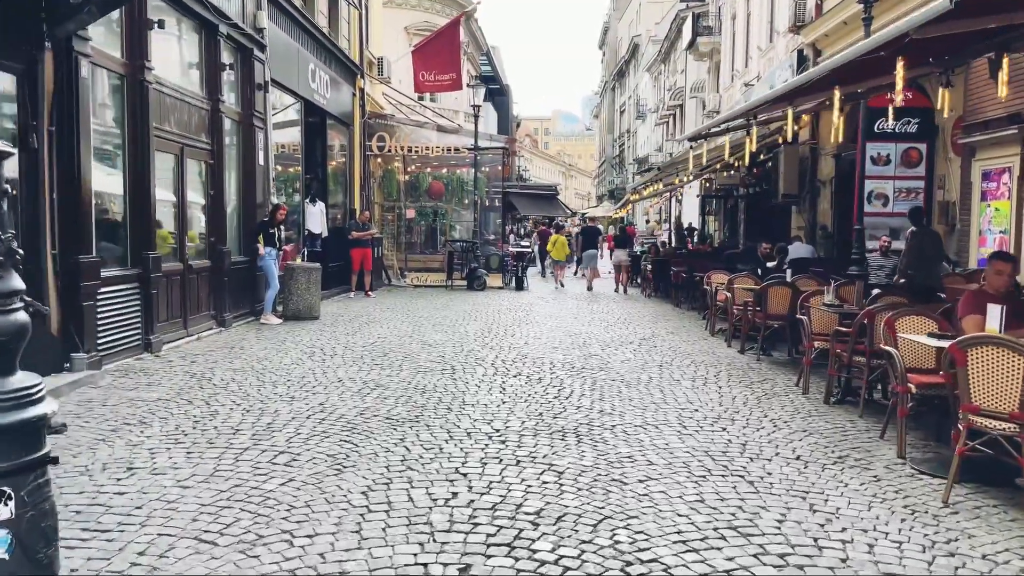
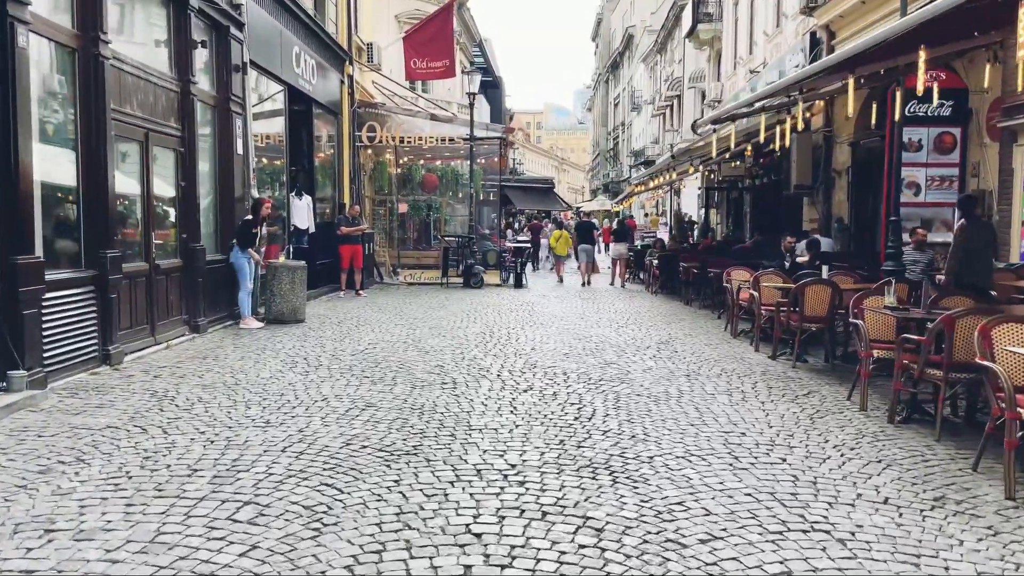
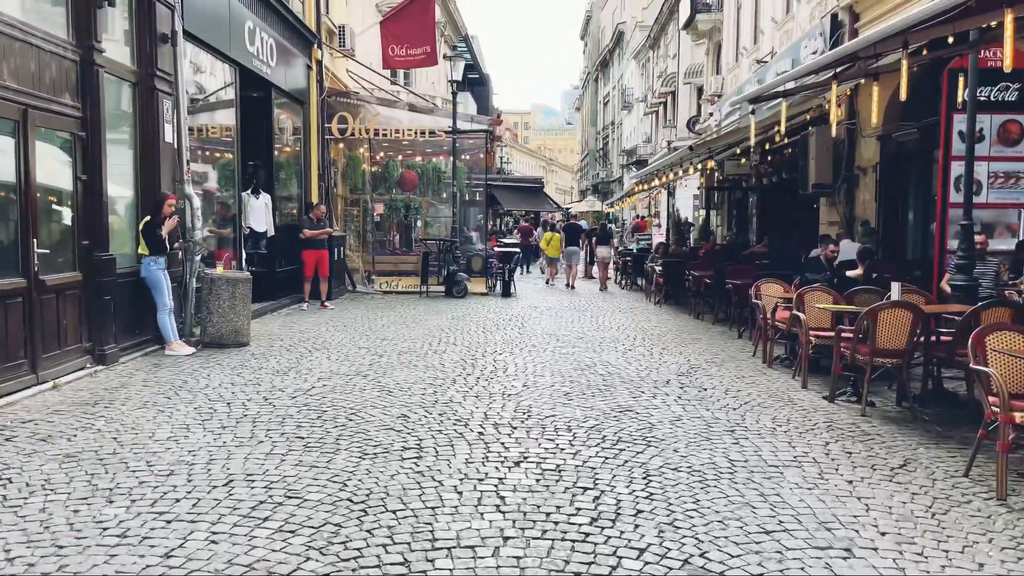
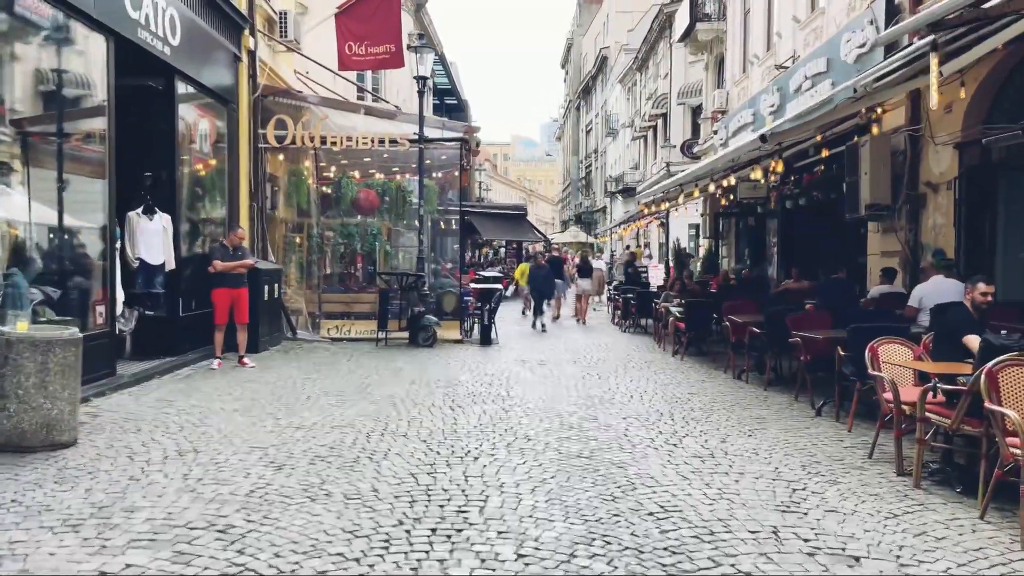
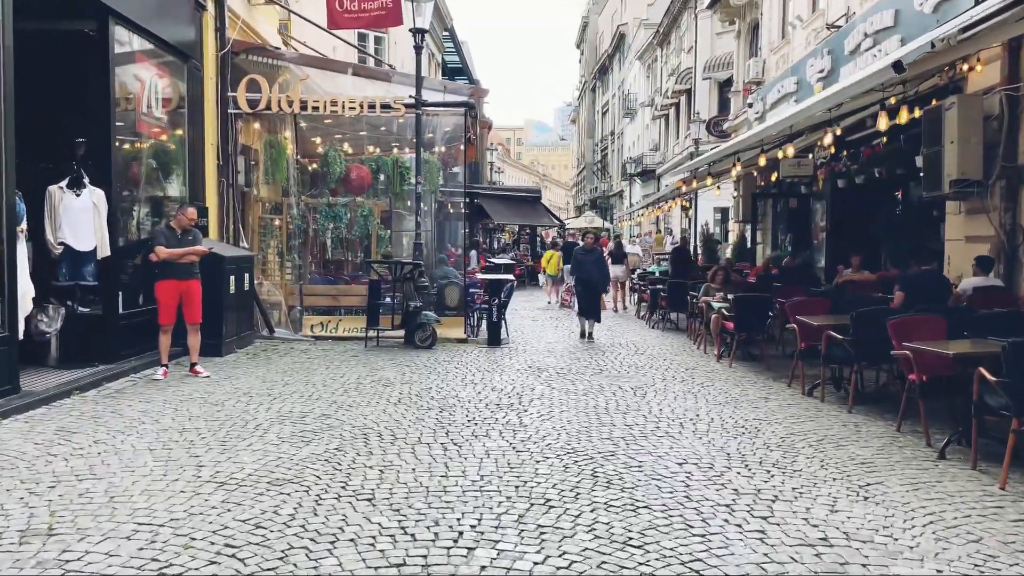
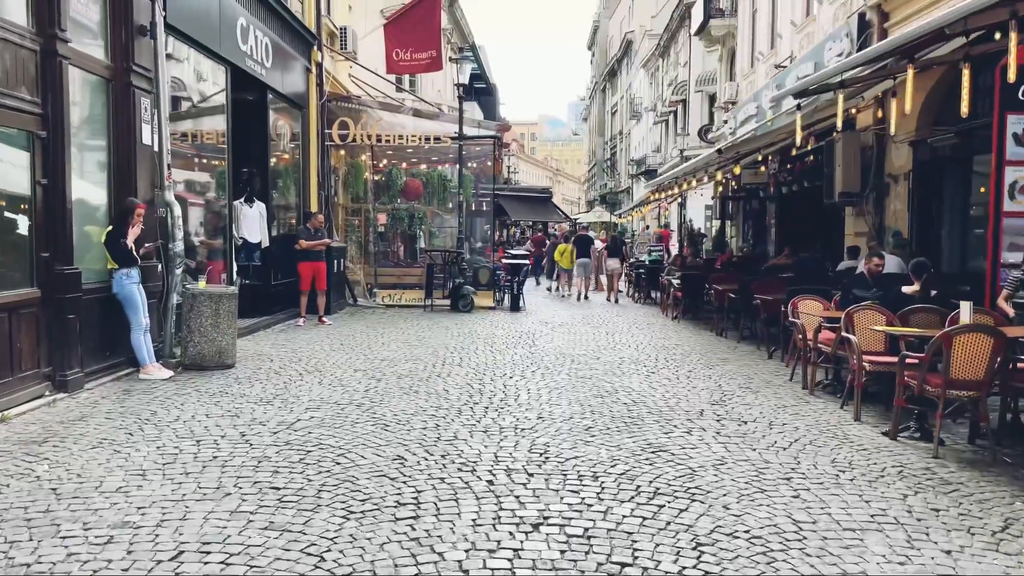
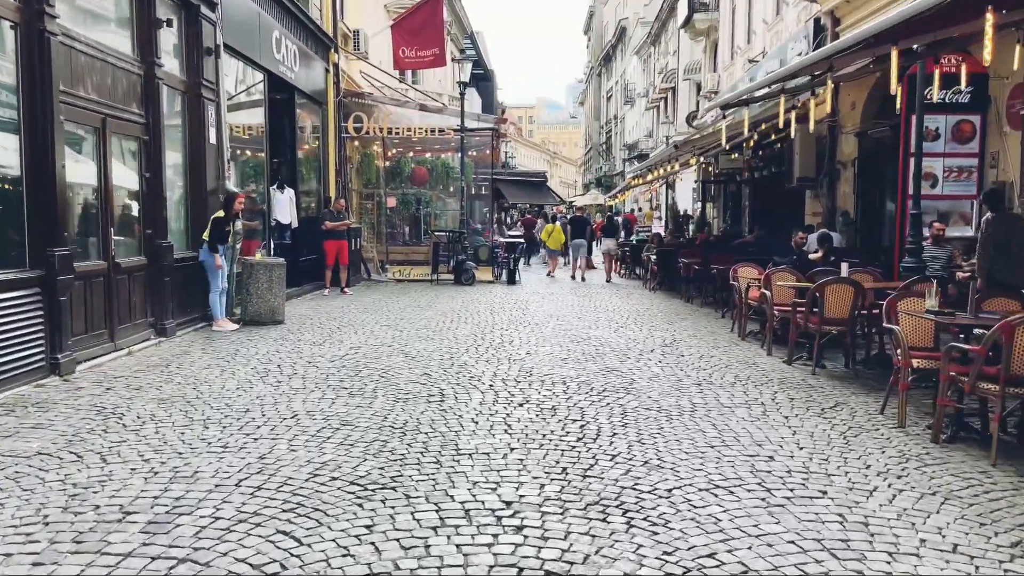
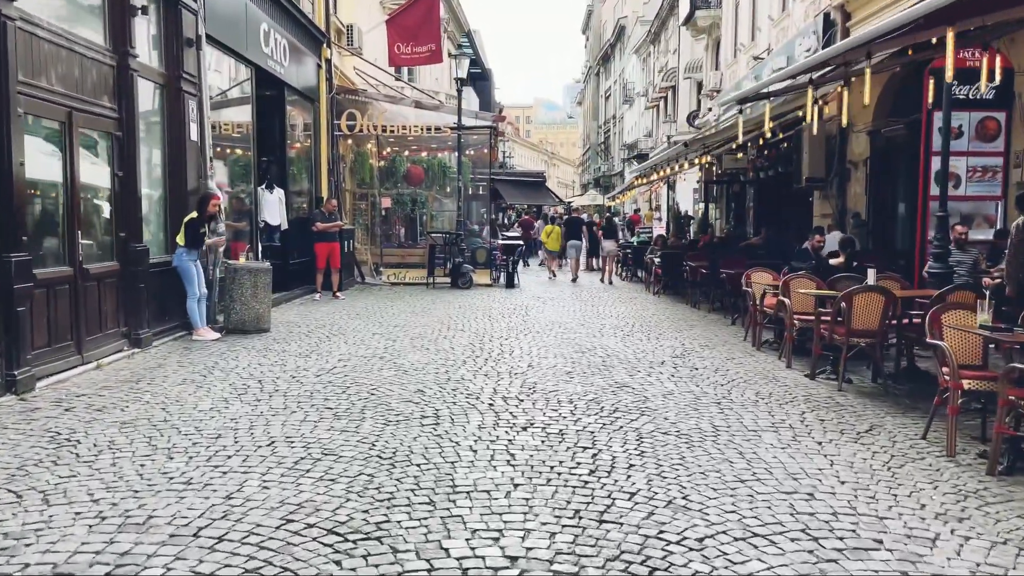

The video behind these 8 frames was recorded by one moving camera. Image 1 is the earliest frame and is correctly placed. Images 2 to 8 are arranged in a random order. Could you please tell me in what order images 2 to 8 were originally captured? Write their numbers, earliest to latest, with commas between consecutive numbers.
2, 7, 8, 3, 6, 4, 5
